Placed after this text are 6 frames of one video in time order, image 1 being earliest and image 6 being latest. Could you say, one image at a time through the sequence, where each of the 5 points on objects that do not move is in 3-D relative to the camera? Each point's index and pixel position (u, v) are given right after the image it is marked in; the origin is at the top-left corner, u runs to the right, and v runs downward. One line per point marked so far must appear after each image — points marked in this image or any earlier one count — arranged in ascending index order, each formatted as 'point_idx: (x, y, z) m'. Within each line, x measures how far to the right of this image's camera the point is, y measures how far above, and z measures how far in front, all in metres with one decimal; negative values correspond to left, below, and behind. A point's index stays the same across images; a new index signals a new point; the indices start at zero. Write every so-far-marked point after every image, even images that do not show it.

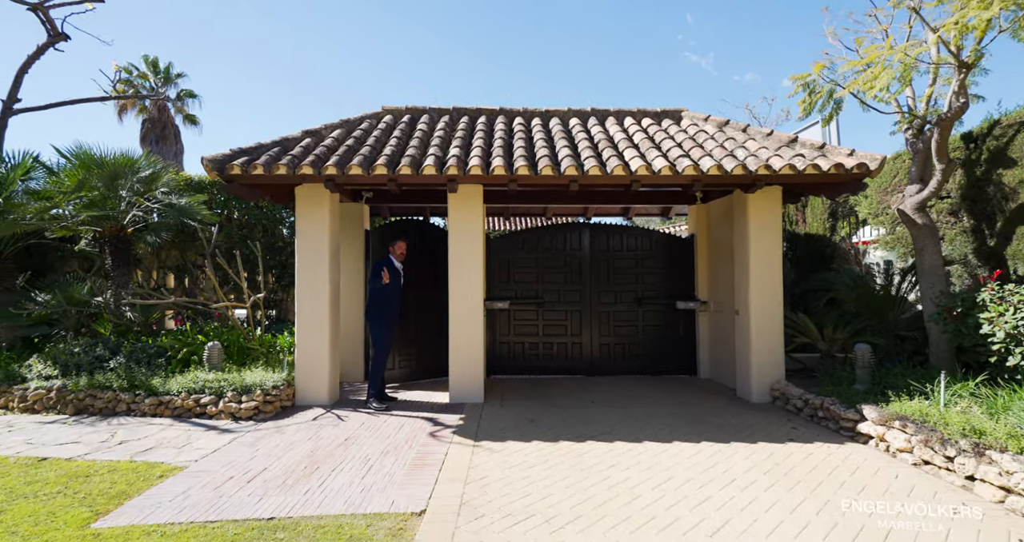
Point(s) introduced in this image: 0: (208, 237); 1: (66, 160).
0: (-5.0, +0.6, +8.2) m
1: (-6.2, +1.5, +6.9) m
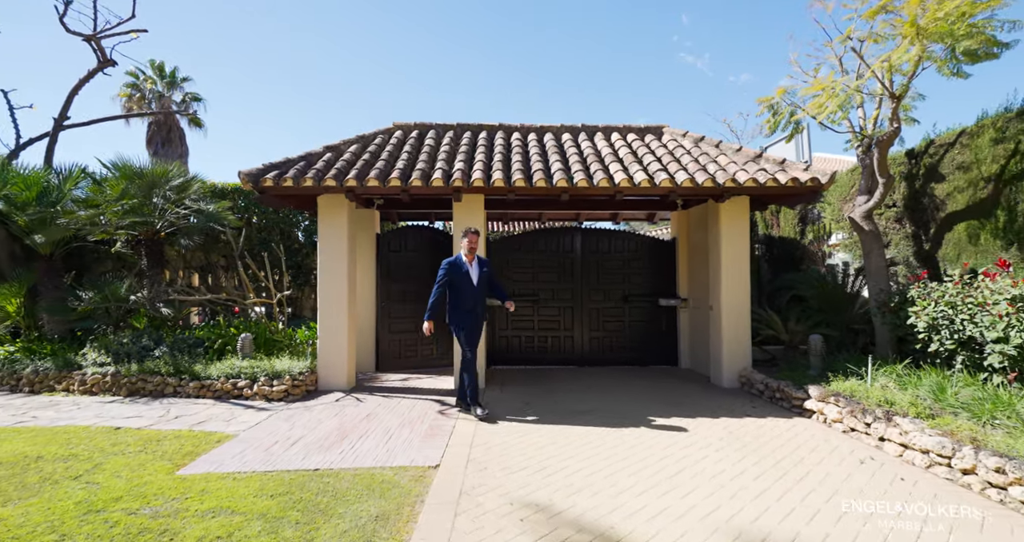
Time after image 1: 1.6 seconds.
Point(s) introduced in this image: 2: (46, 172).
0: (-5.1, +0.6, +8.9) m
1: (-6.2, +1.6, +7.6) m
2: (-7.2, +1.5, +7.6) m
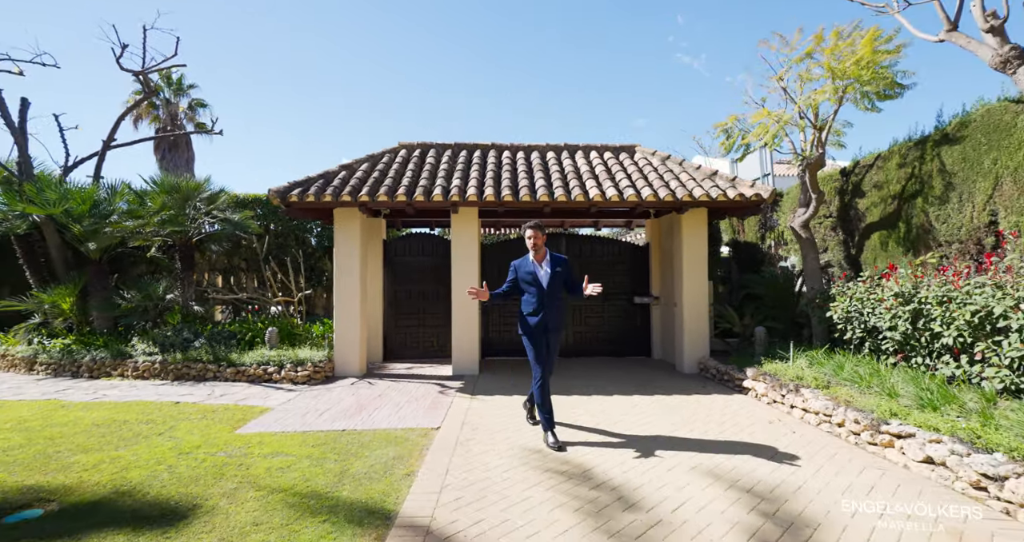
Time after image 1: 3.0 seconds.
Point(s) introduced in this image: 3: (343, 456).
0: (-5.2, +0.5, +10.0) m
1: (-6.4, +1.5, +8.7) m
2: (-7.3, +1.5, +8.7) m
3: (-1.5, -1.6, +4.2) m
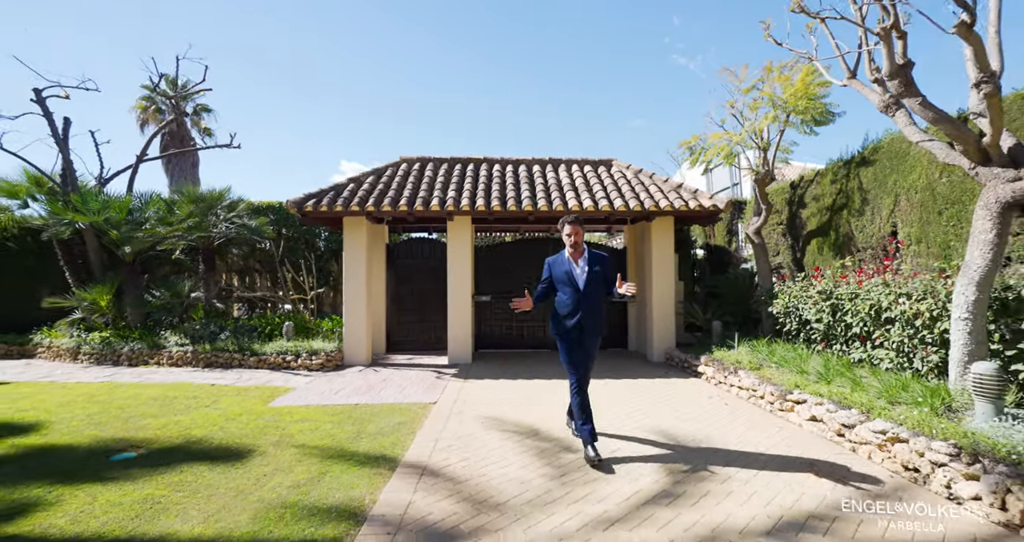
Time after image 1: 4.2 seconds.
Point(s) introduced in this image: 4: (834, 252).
0: (-5.4, +0.5, +11.0) m
1: (-6.6, +1.5, +9.7) m
2: (-7.5, +1.4, +9.7) m
3: (-1.6, -1.6, +5.2) m
4: (+4.7, +0.3, +7.2) m
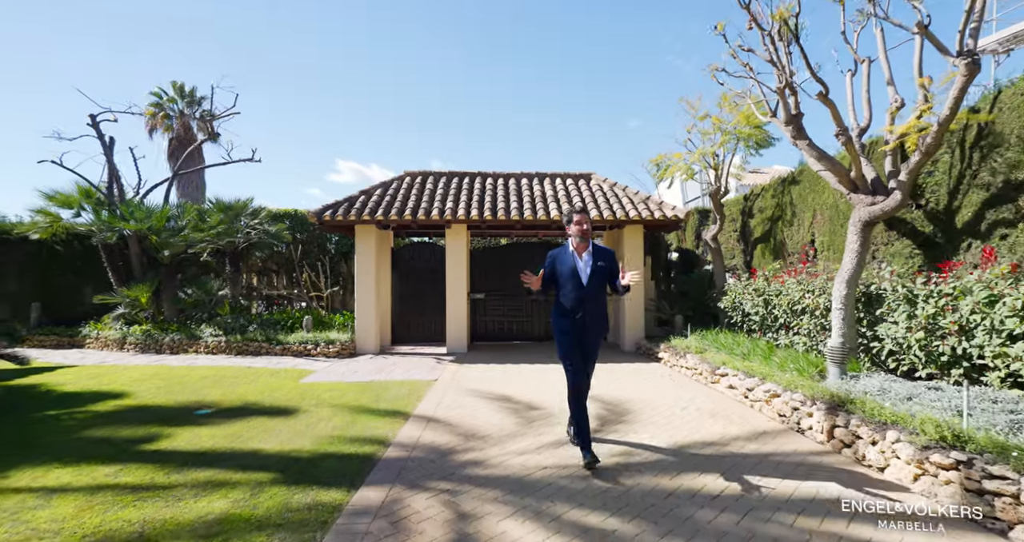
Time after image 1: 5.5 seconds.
0: (-5.6, +0.5, +12.3) m
1: (-6.8, +1.5, +11.0) m
2: (-7.7, +1.4, +10.9) m
3: (-1.8, -1.6, +6.5) m
4: (+4.5, +0.3, +8.5) m
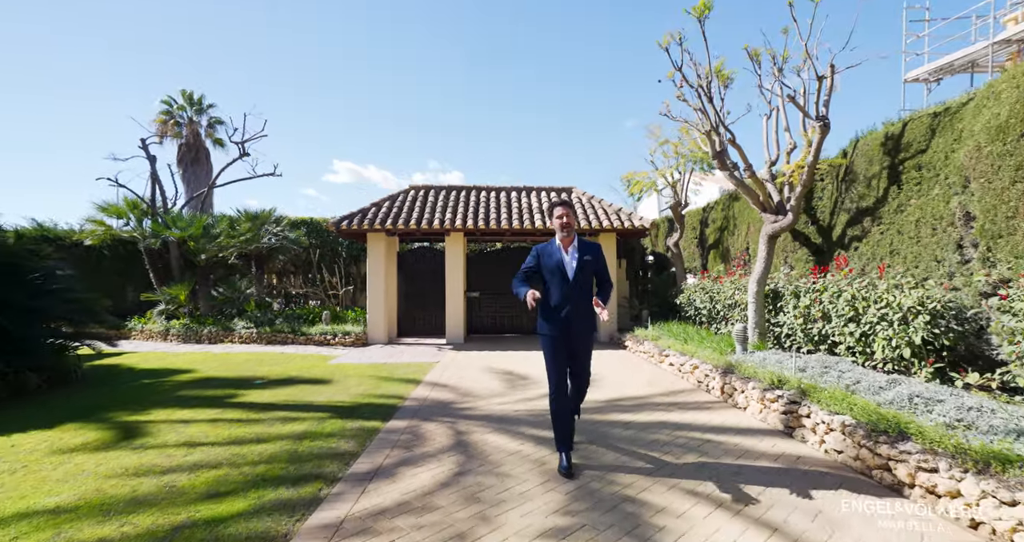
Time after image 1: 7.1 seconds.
0: (-5.9, +0.5, +13.9) m
1: (-7.0, +1.4, +12.5) m
2: (-7.9, +1.4, +12.5) m
3: (-2.0, -1.6, +8.1) m
4: (+4.3, +0.2, +10.1) m
